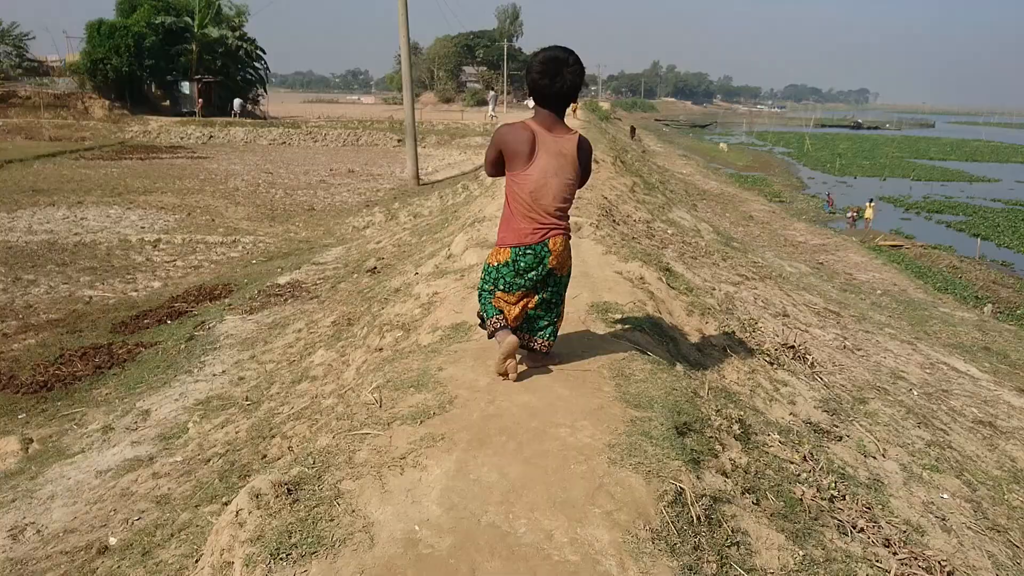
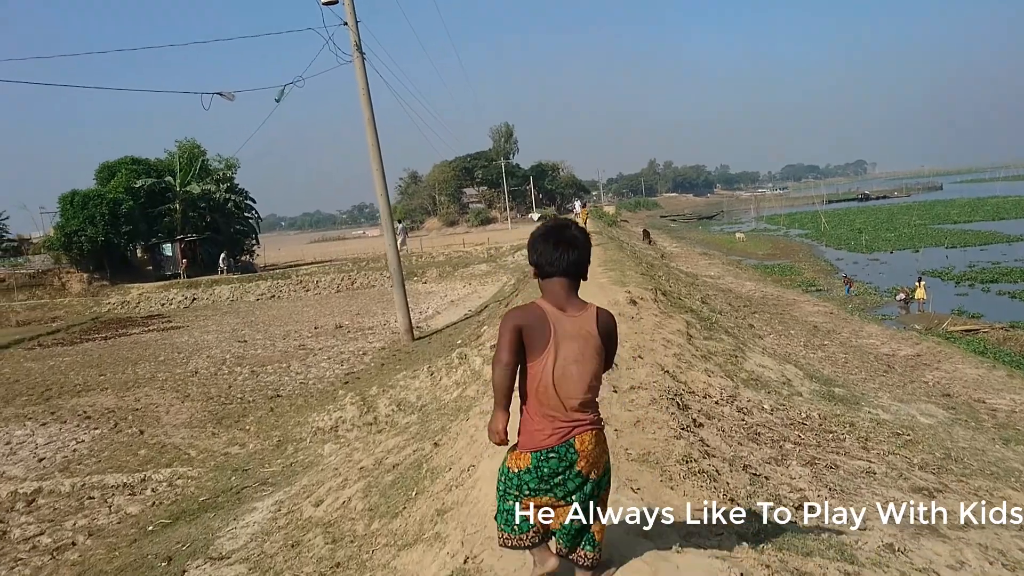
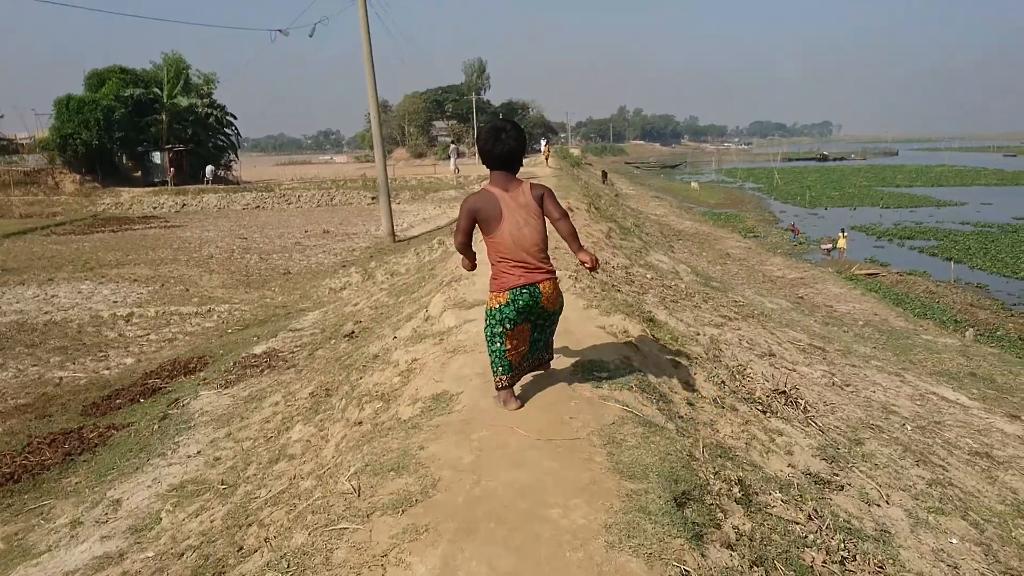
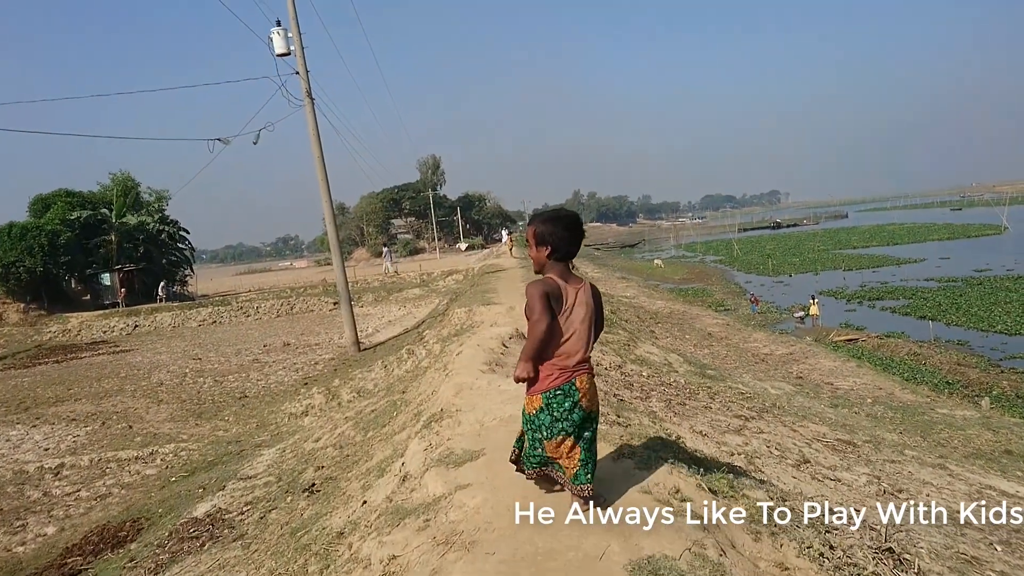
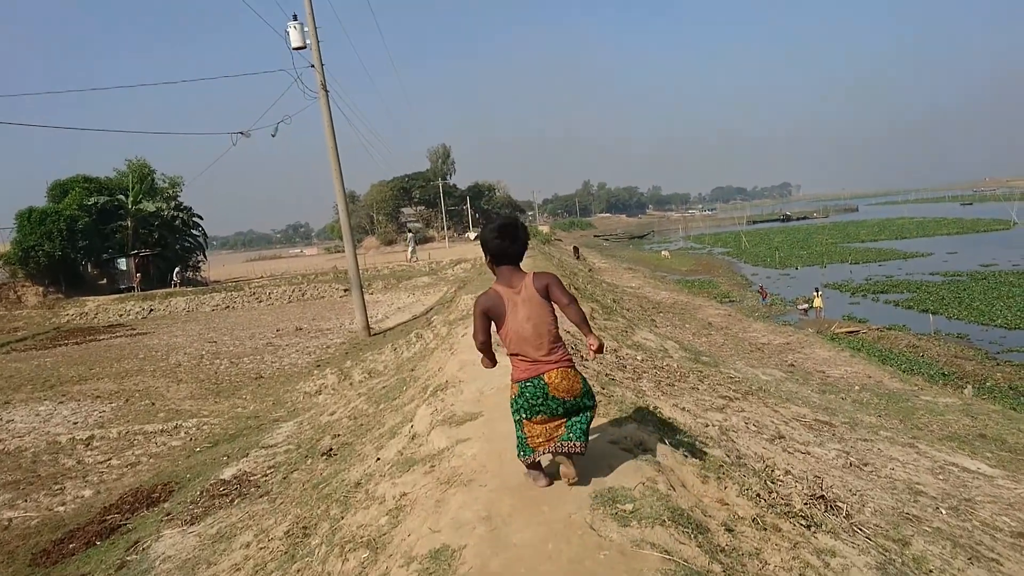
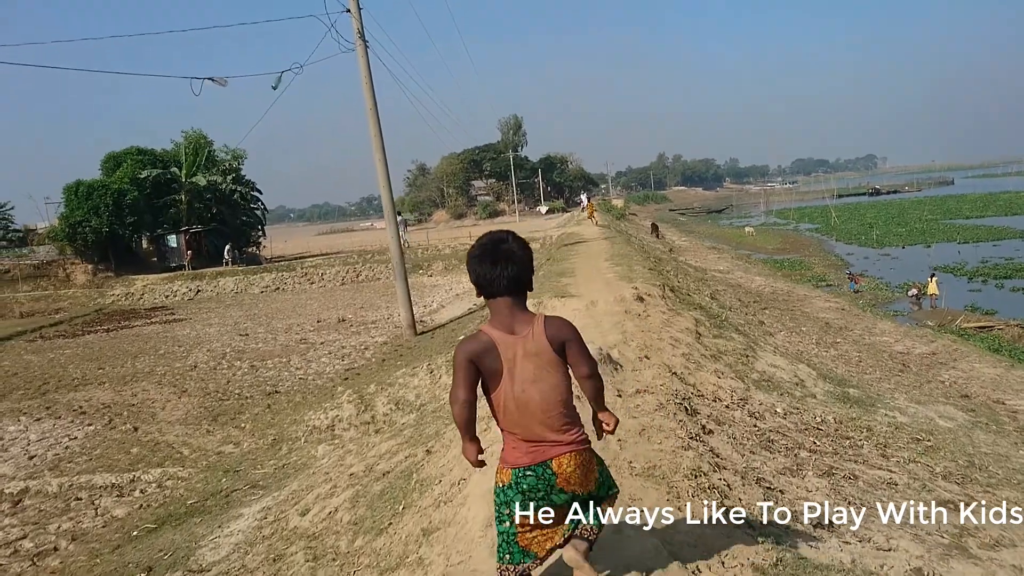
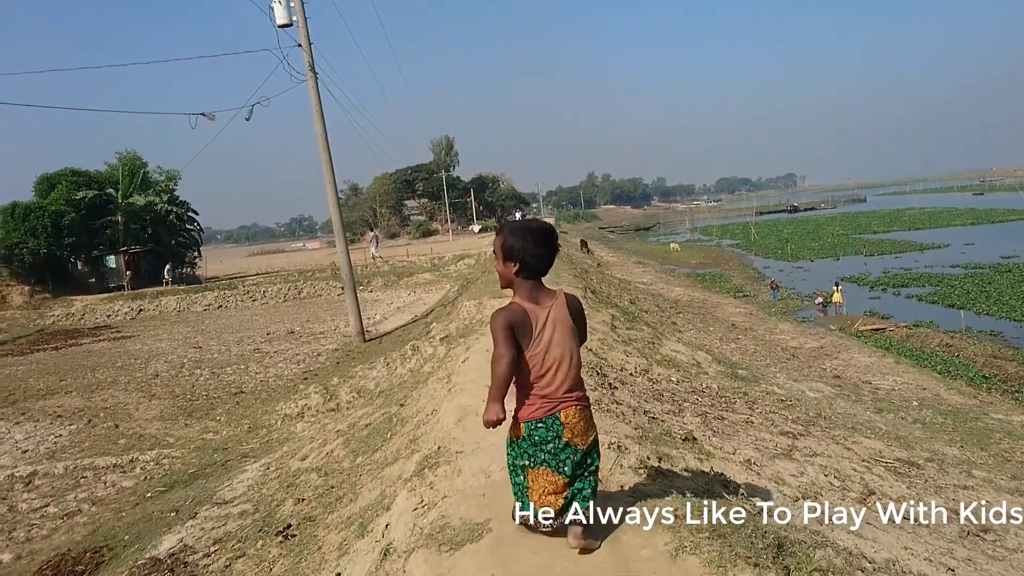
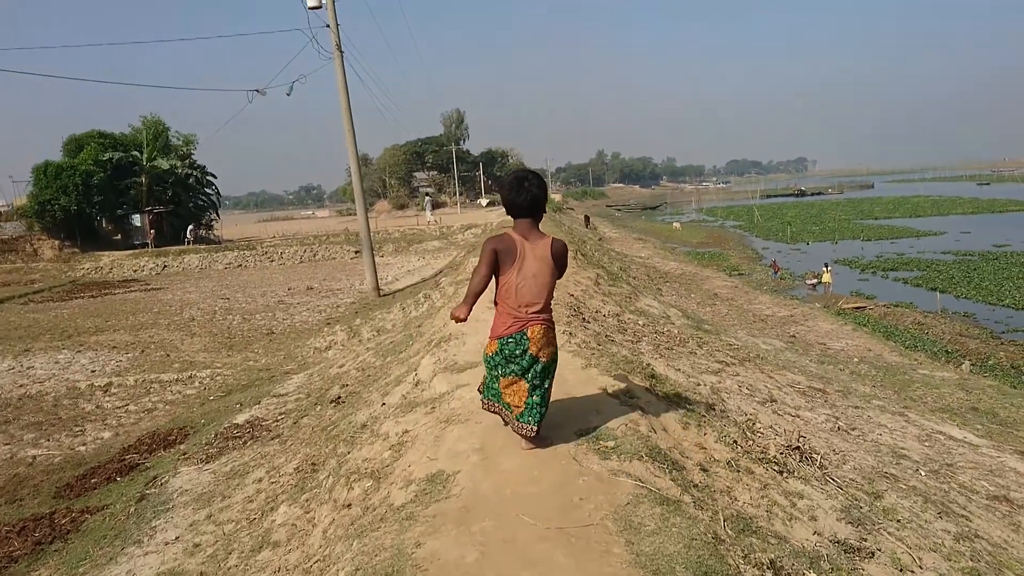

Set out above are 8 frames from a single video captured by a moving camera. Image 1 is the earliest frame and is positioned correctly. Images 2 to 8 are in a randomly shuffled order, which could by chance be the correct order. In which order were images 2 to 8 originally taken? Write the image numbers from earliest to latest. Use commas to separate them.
3, 8, 5, 4, 7, 2, 6
